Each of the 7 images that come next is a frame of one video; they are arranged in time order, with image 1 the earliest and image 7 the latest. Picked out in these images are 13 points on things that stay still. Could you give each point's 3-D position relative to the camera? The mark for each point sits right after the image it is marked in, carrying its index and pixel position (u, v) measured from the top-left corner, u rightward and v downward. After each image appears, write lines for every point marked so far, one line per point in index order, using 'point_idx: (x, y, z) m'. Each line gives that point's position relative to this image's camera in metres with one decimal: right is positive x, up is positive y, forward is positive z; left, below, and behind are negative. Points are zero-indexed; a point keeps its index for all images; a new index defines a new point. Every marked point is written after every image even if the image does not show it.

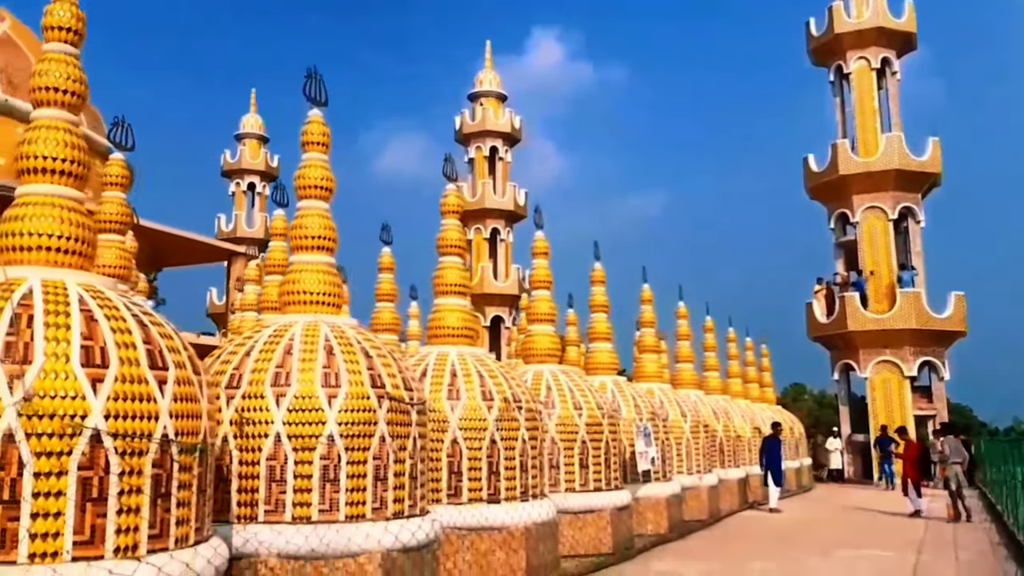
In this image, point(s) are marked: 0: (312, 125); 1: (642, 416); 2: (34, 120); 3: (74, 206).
0: (-1.9, +1.5, +8.1) m
1: (+2.1, -2.1, +14.1) m
2: (-3.0, +1.1, +5.6) m
3: (-2.8, +0.5, +5.5) m
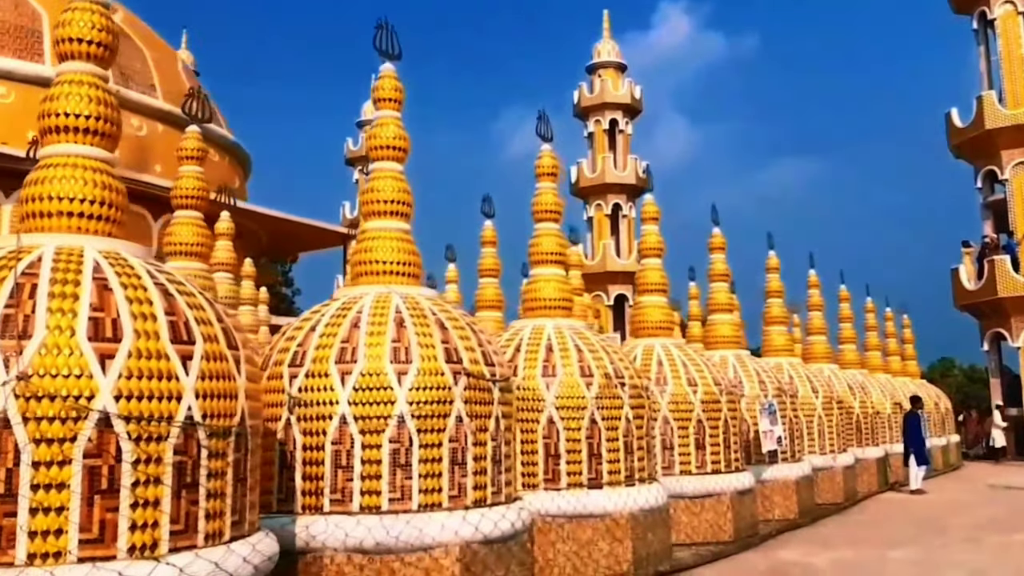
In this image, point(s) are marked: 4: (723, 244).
0: (-1.1, +1.8, +7.4) m
1: (+3.8, -1.5, +12.9) m
2: (-2.6, +1.2, +5.1) m
3: (-2.3, +0.7, +5.0) m
4: (+3.5, +0.8, +14.4) m
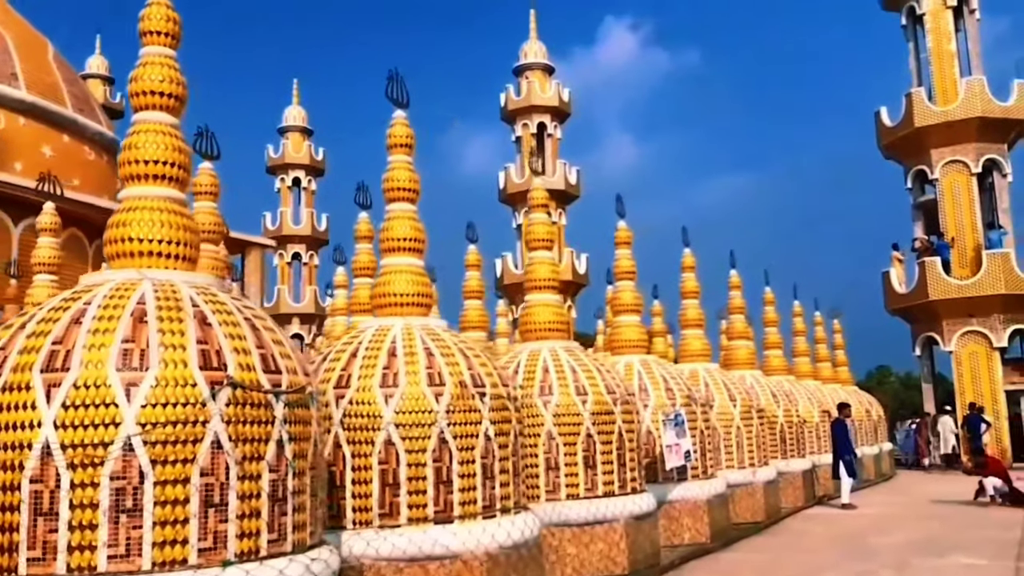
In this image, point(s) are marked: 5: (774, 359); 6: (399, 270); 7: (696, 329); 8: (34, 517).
0: (-2.4, +1.8, +5.9) m
1: (+2.1, -1.5, +11.6) m
2: (-3.8, +1.3, +3.5) m
3: (-3.5, +0.8, +3.4) m
4: (+1.7, +0.8, +13.1) m
5: (+5.8, -1.6, +19.2) m
6: (-1.0, +0.2, +8.0) m
7: (+3.1, -0.7, +14.9) m
8: (-2.4, -1.1, +4.3) m
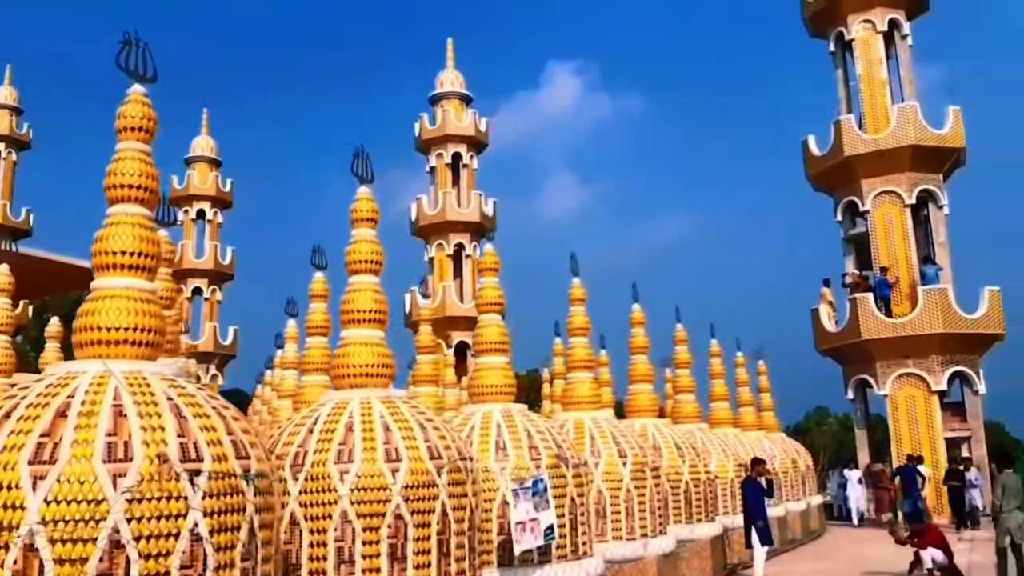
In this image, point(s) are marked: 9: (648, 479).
0: (-3.9, +1.7, +3.7) m
1: (+0.3, -1.9, +9.5) m
2: (-5.2, +1.4, +1.2) m
3: (-4.9, +0.8, +1.1) m
4: (-0.2, +0.3, +11.0) m
5: (+3.4, -2.3, +17.3) m
6: (-2.7, -0.1, +5.8) m
7: (+1.1, -1.2, +12.8) m
8: (-3.8, -1.2, +2.0) m
9: (+1.9, -2.6, +12.0) m
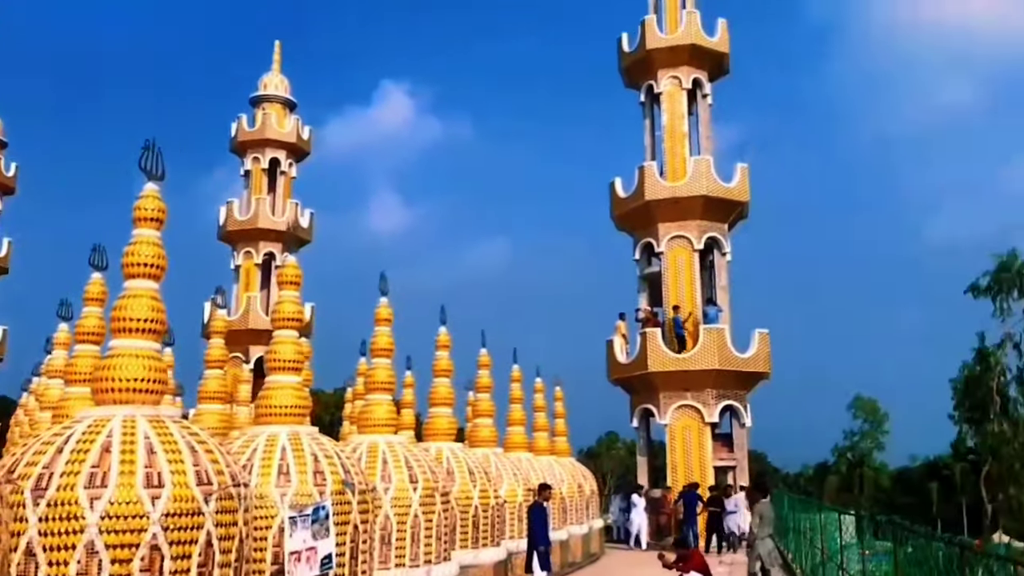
0: (-4.6, +1.9, +2.6) m
1: (-2.0, -2.1, +9.1) m
2: (-5.3, +1.6, -0.1) m
3: (-5.0, +1.1, -0.2) m
4: (-2.6, +0.1, +10.6) m
5: (-0.6, -2.8, +17.4) m
6: (-3.9, 0.0, +4.9) m
7: (-1.9, -1.5, +12.6) m
8: (-4.3, -1.0, +0.9) m
9: (-1.0, -2.9, +11.9) m
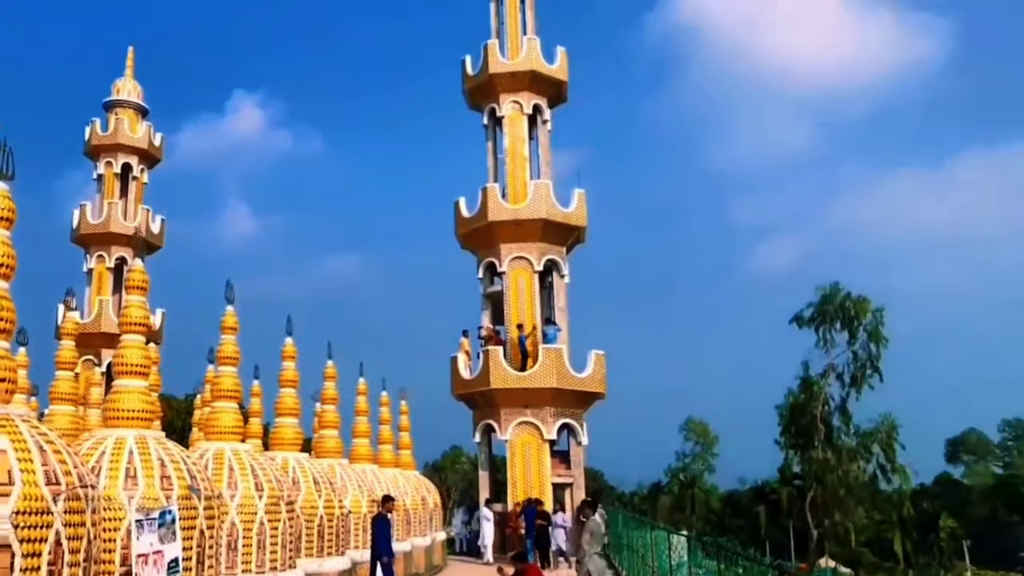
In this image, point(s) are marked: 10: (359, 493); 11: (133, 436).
0: (-5.0, +2.1, +2.5) m
1: (-3.6, -2.1, +9.2) m
2: (-5.2, +1.9, -0.3) m
3: (-4.9, +1.3, -0.3) m
4: (-4.4, +0.1, +10.6) m
5: (-3.7, -3.1, +17.6) m
6: (-4.7, +0.1, +4.8) m
7: (-4.1, -1.6, +12.7) m
8: (-4.4, -0.8, +0.8) m
9: (-3.1, -3.1, +12.1) m
10: (-2.9, -3.9, +16.7) m
11: (-4.1, -1.6, +9.6) m
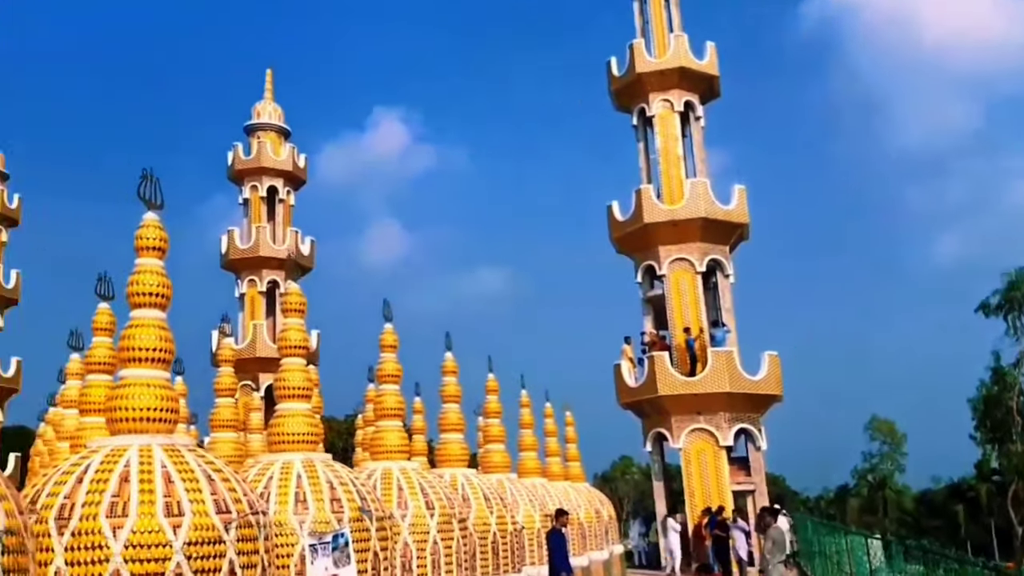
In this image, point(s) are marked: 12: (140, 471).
0: (-4.6, +1.8, +2.7) m
1: (-1.8, -2.3, +9.0) m
2: (-5.3, +1.6, 0.0) m
3: (-5.0, +1.1, -0.1) m
4: (-2.5, -0.2, +10.6) m
5: (-0.4, -3.3, +17.3) m
6: (-3.9, -0.2, +4.9) m
7: (-1.7, -1.9, +12.5) m
8: (-4.2, -1.0, +0.9) m
9: (-0.8, -3.2, +11.8) m
10: (+0.3, -4.1, +16.2) m
11: (-2.3, -1.9, +9.5) m
12: (-2.9, -1.4, +6.7) m
